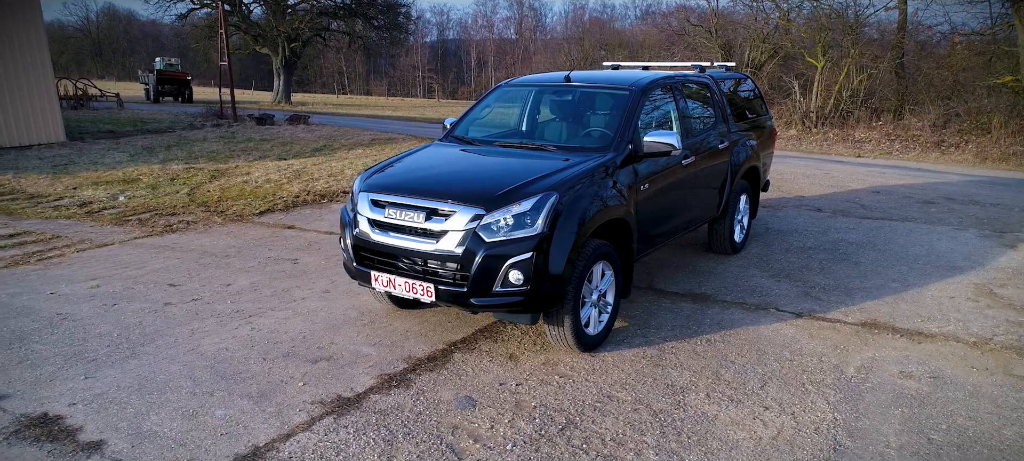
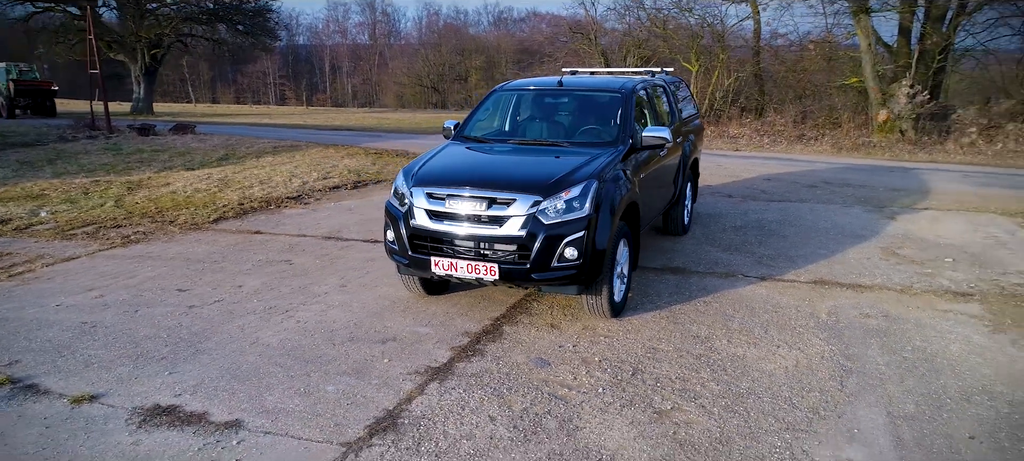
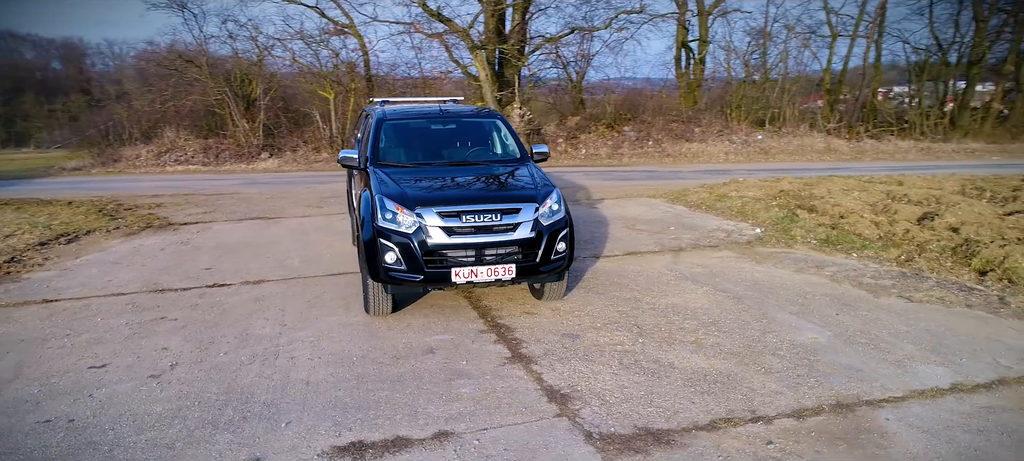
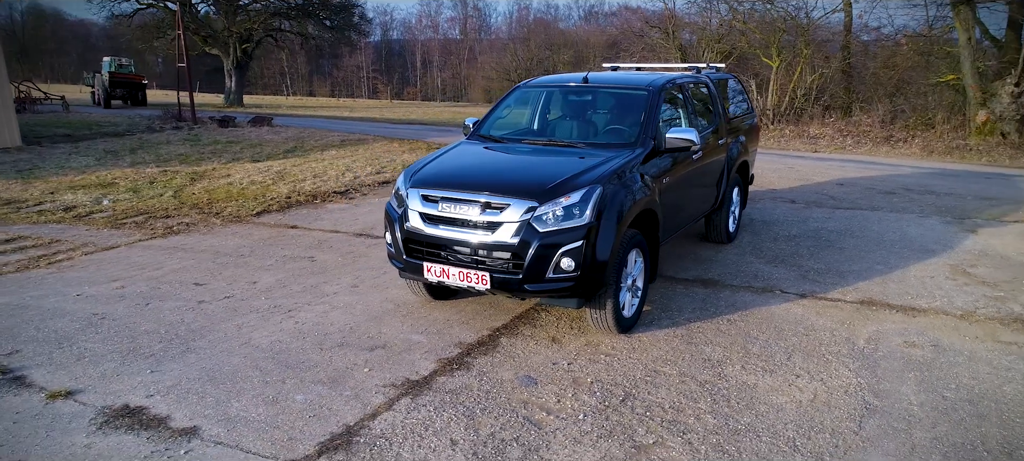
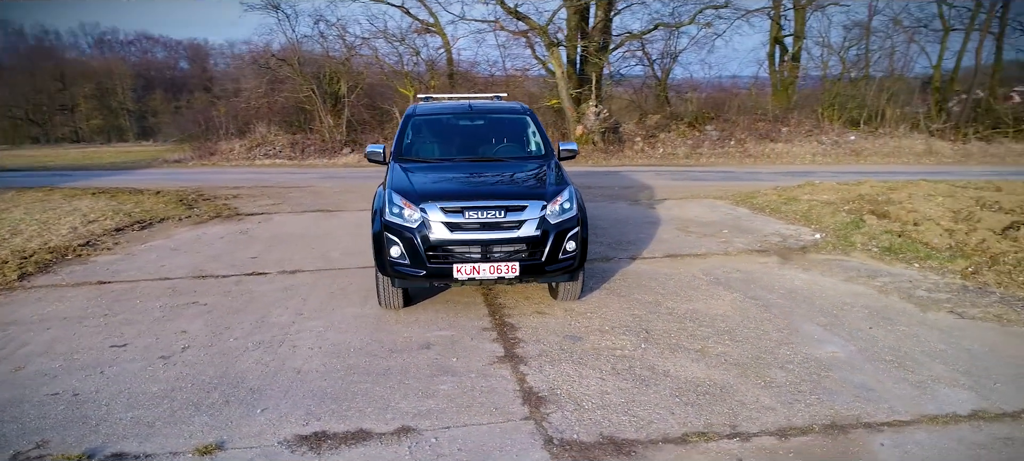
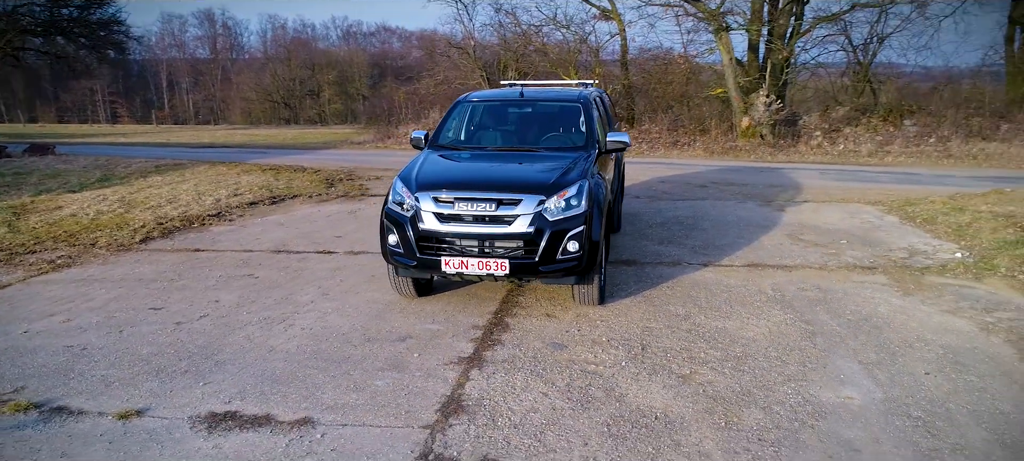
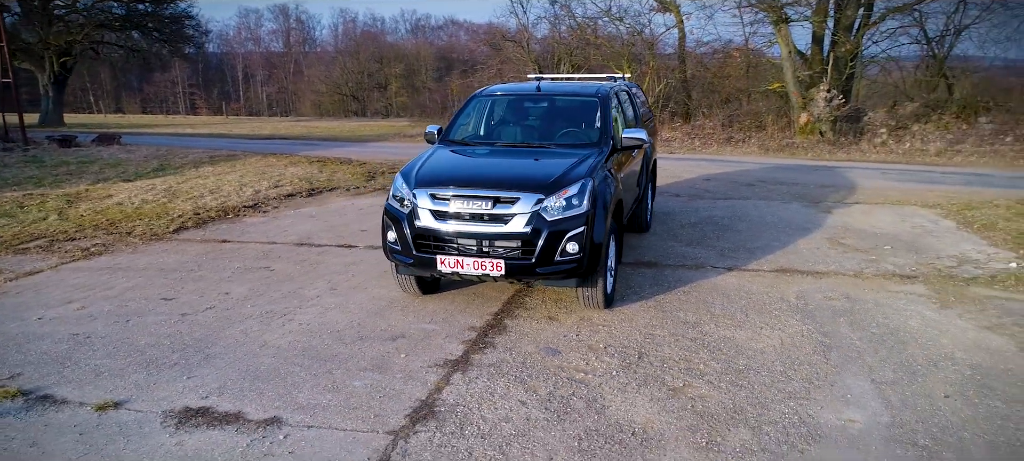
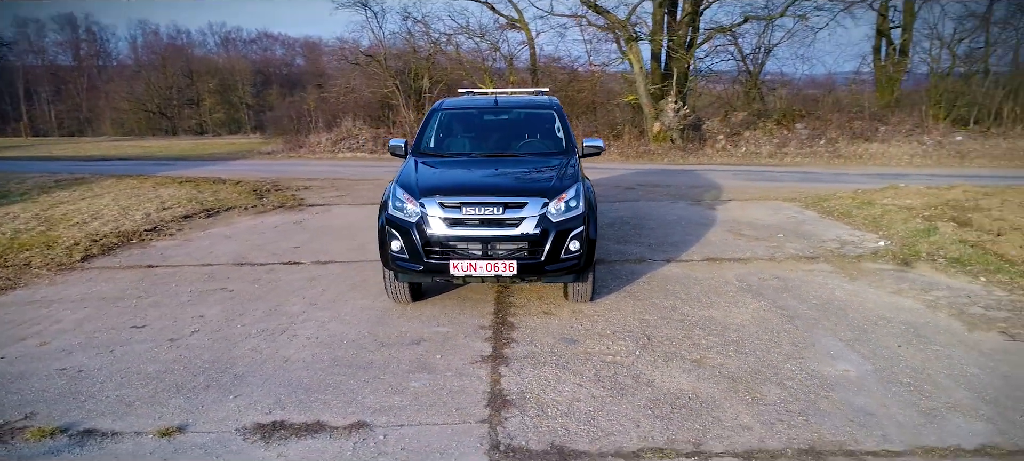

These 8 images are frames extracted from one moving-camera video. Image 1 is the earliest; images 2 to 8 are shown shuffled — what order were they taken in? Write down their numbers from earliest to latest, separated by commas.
4, 2, 7, 6, 8, 5, 3
